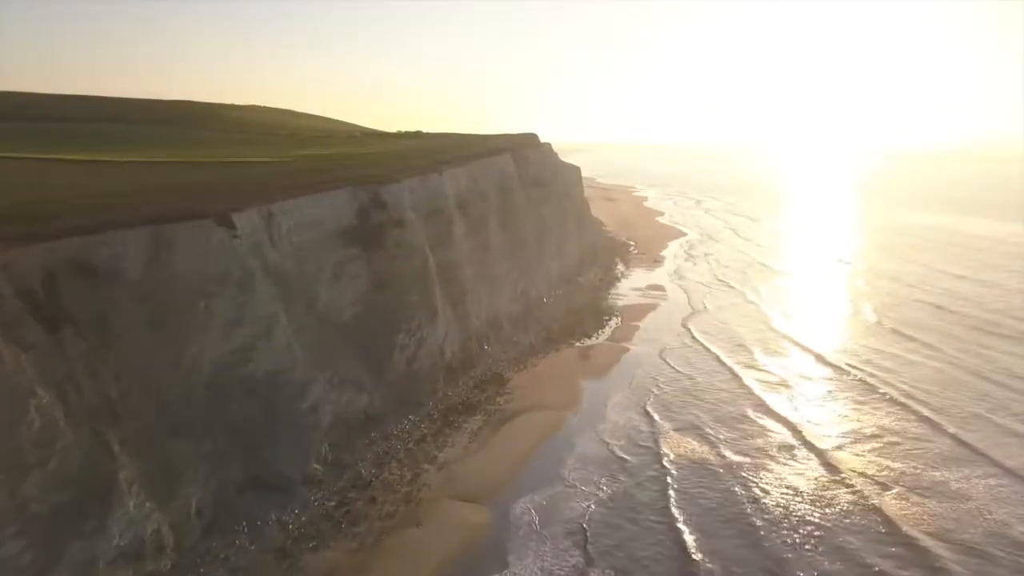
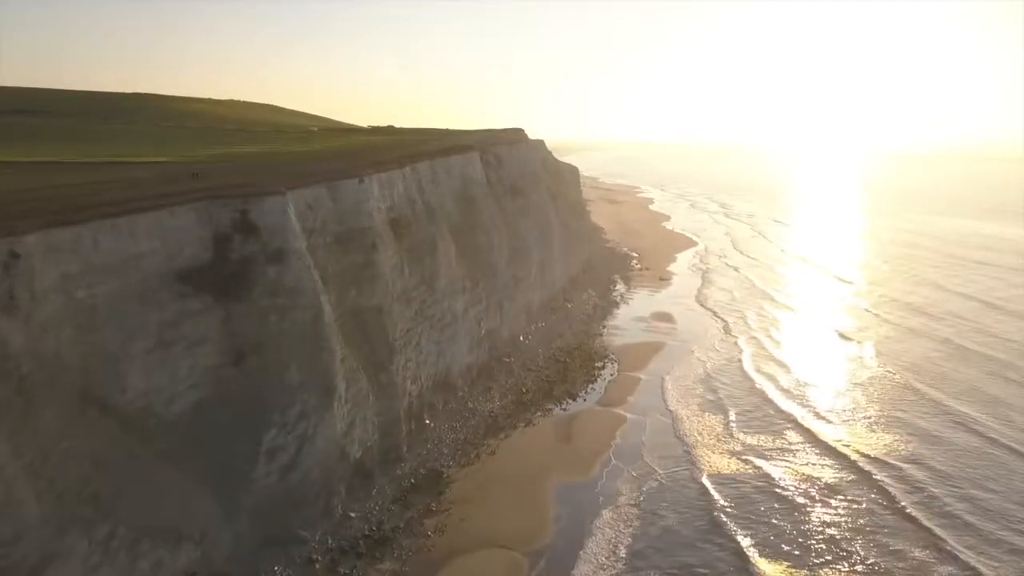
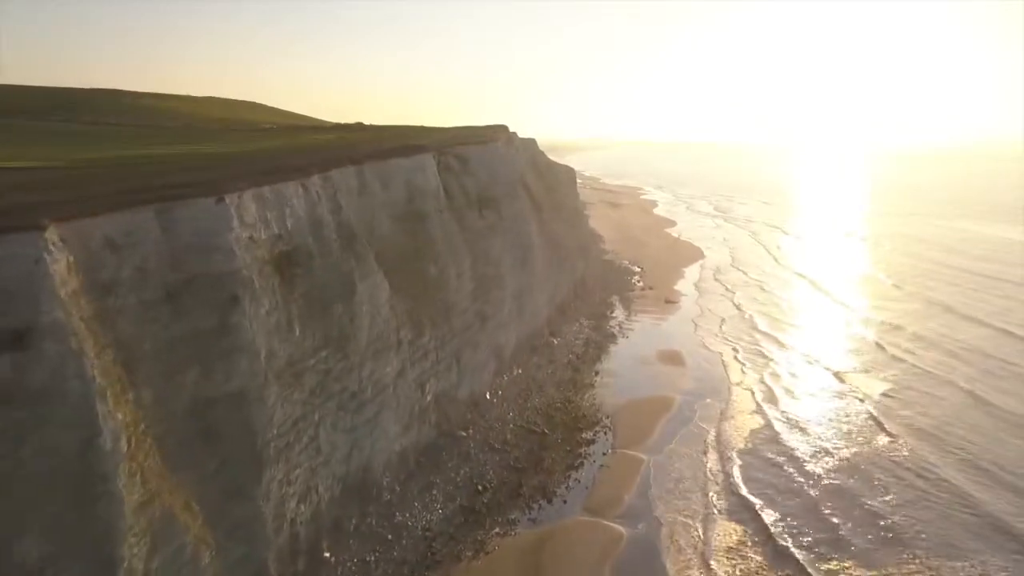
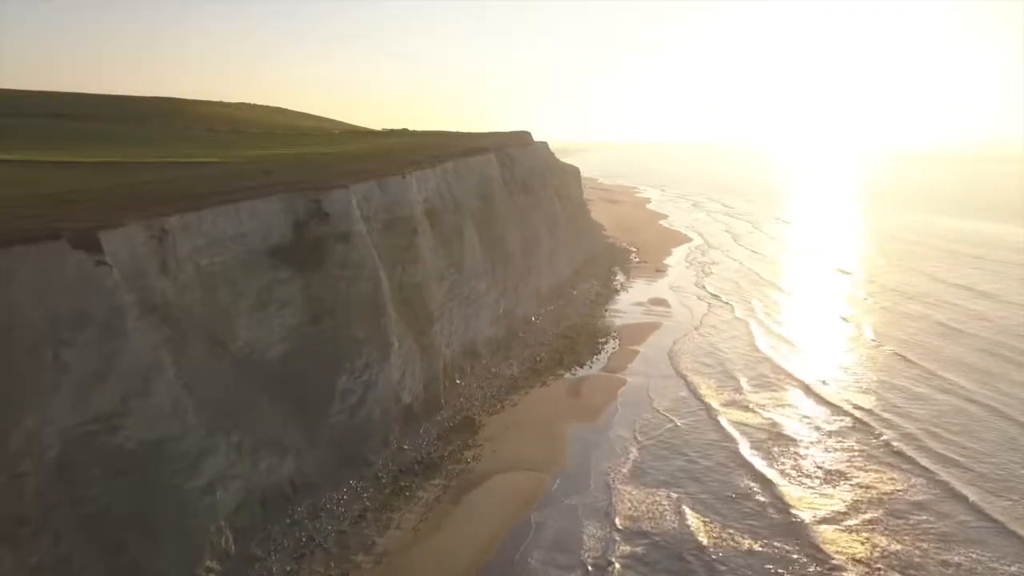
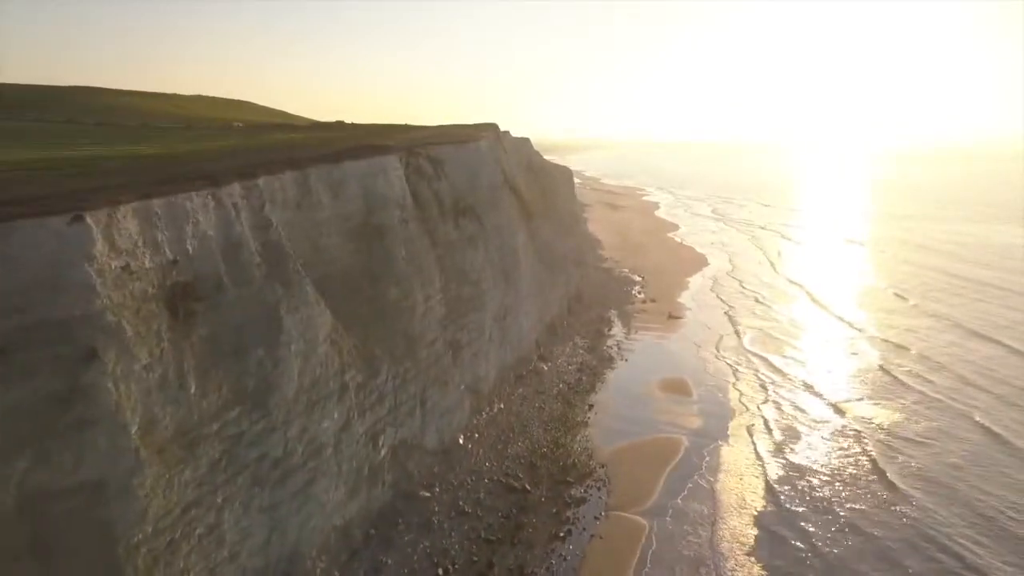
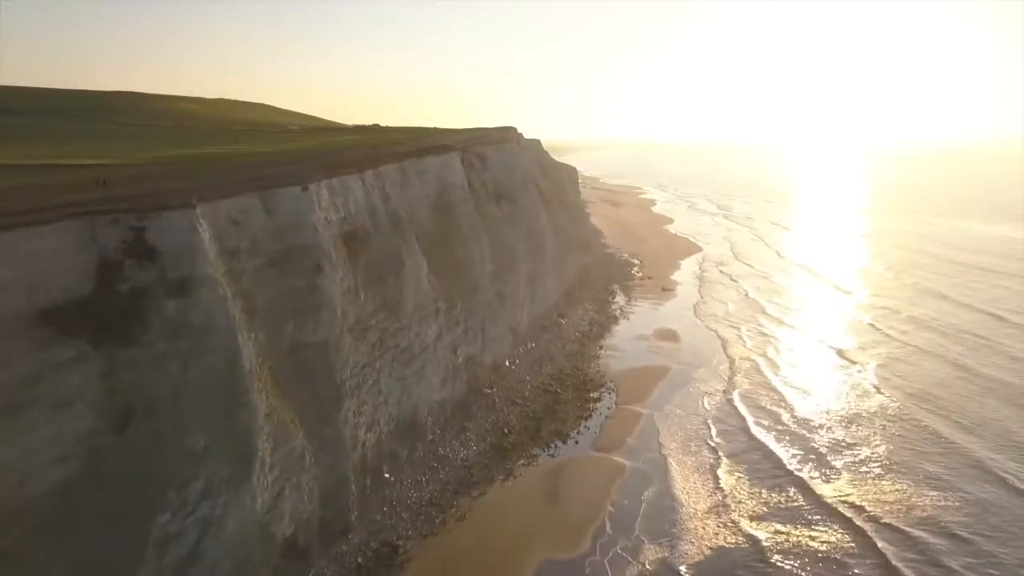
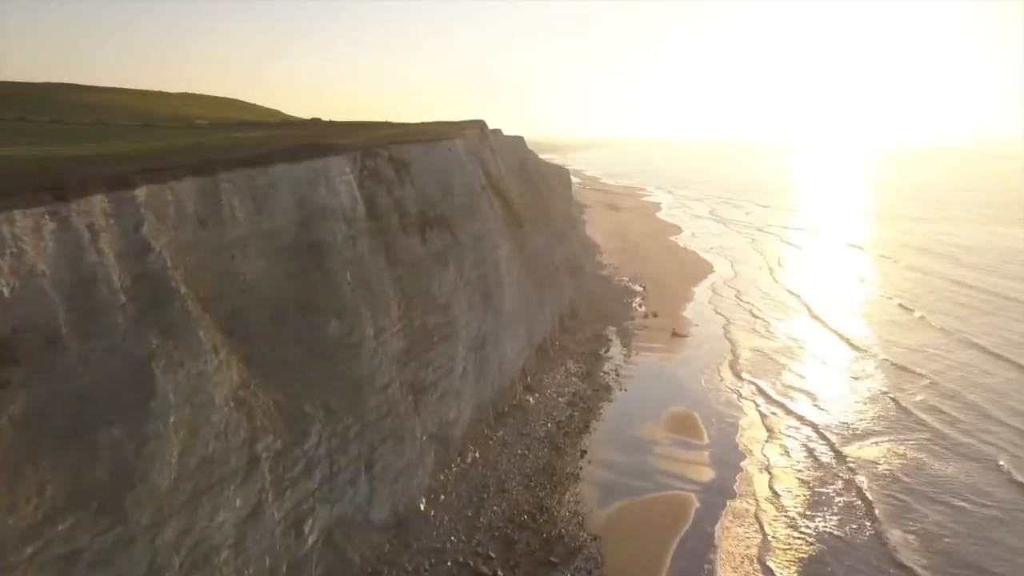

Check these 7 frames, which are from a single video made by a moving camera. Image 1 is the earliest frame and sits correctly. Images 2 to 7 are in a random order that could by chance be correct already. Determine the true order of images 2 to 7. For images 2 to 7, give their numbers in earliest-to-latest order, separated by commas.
4, 2, 6, 3, 5, 7
